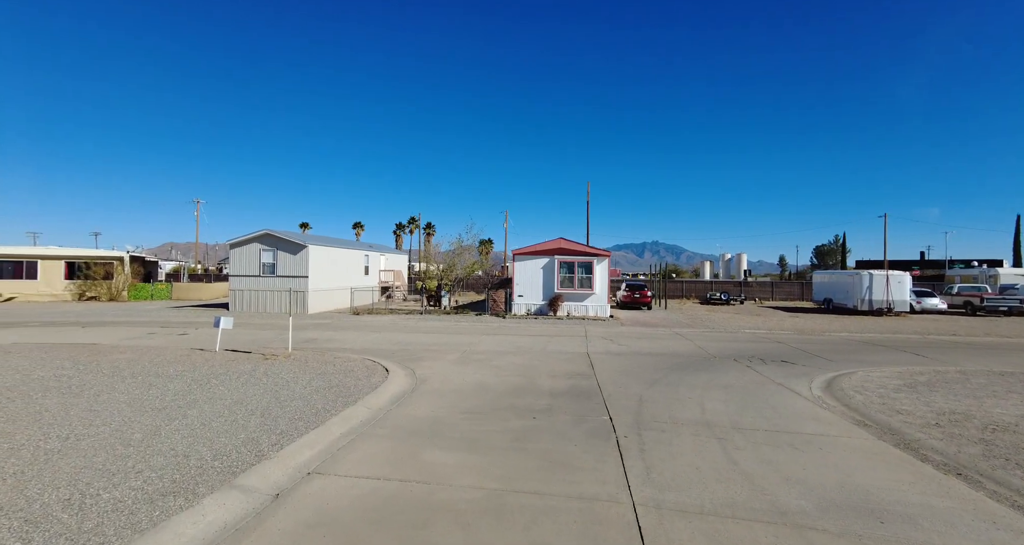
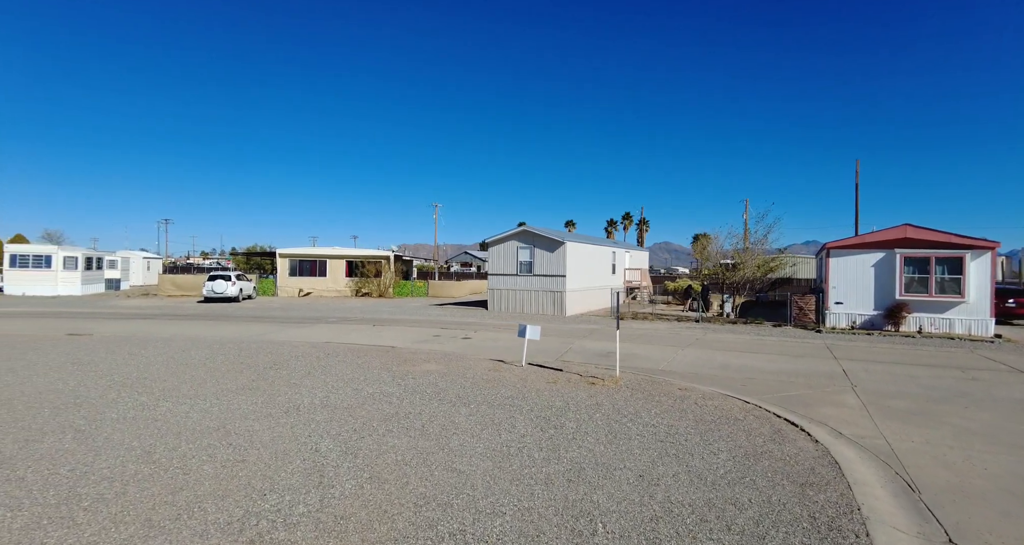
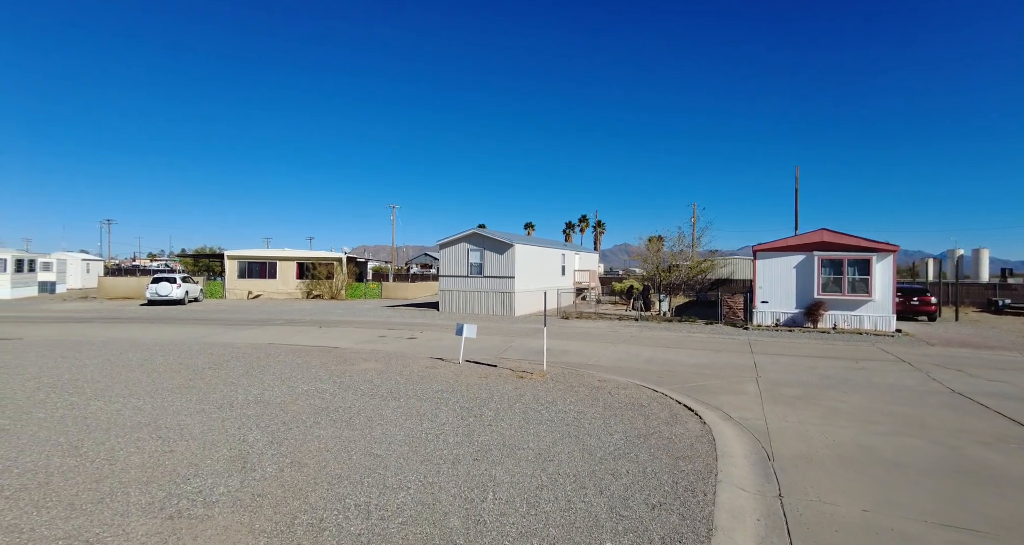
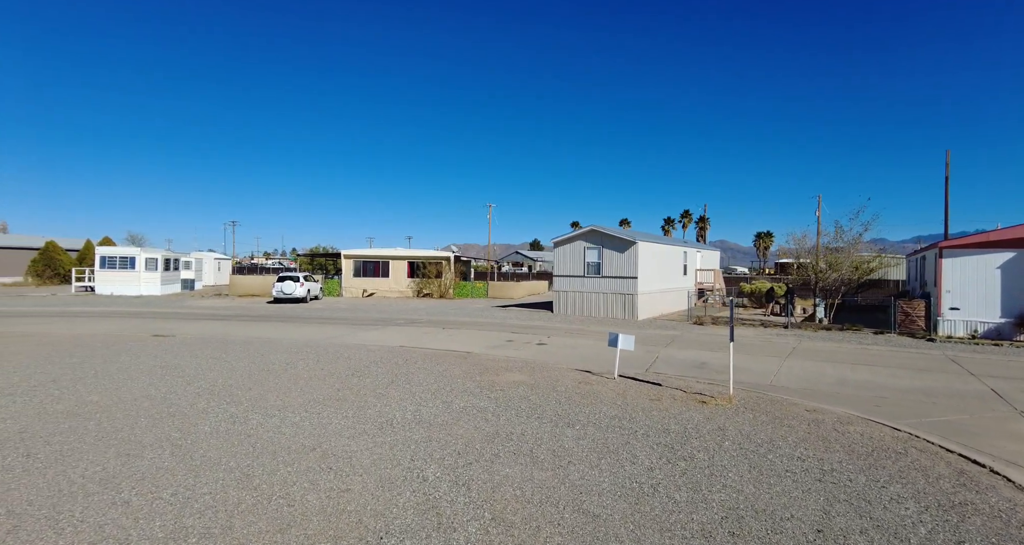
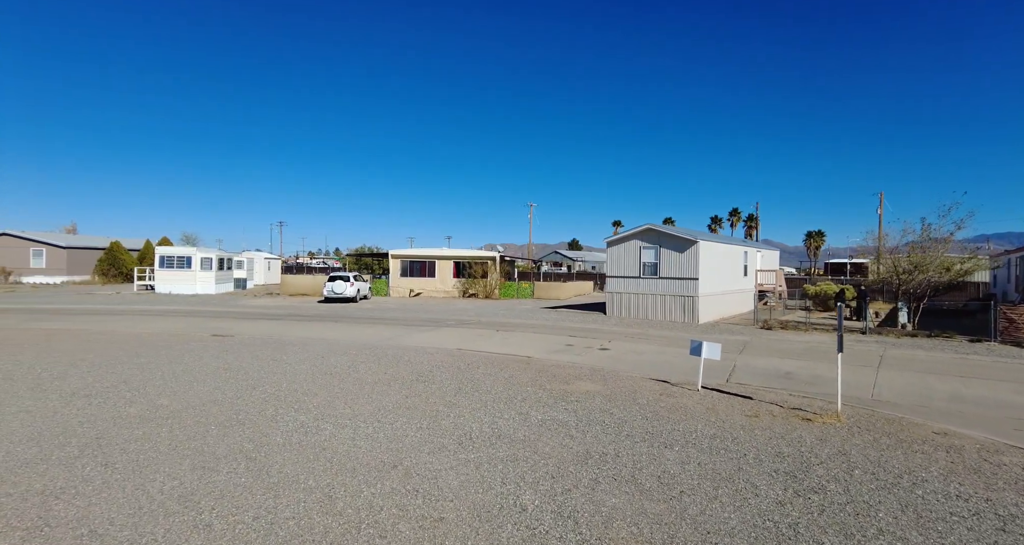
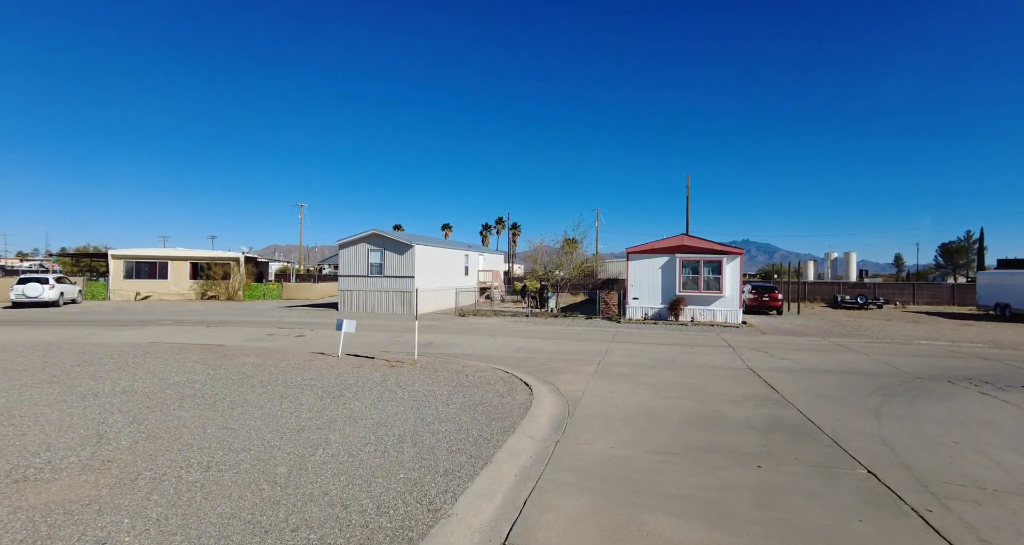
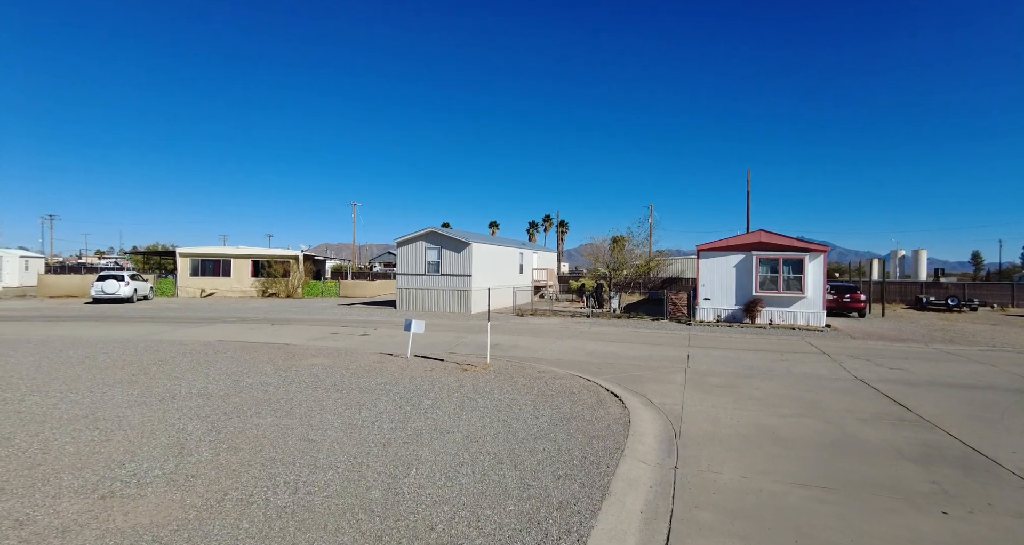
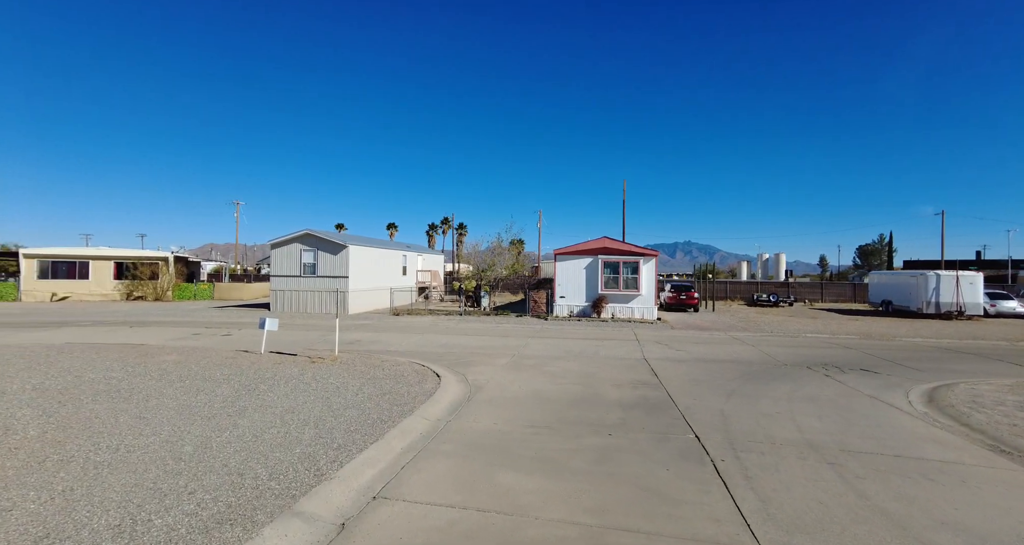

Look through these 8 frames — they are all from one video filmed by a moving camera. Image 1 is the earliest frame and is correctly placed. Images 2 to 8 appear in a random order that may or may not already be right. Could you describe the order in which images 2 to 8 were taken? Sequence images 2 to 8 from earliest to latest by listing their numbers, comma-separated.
8, 6, 7, 3, 2, 4, 5
